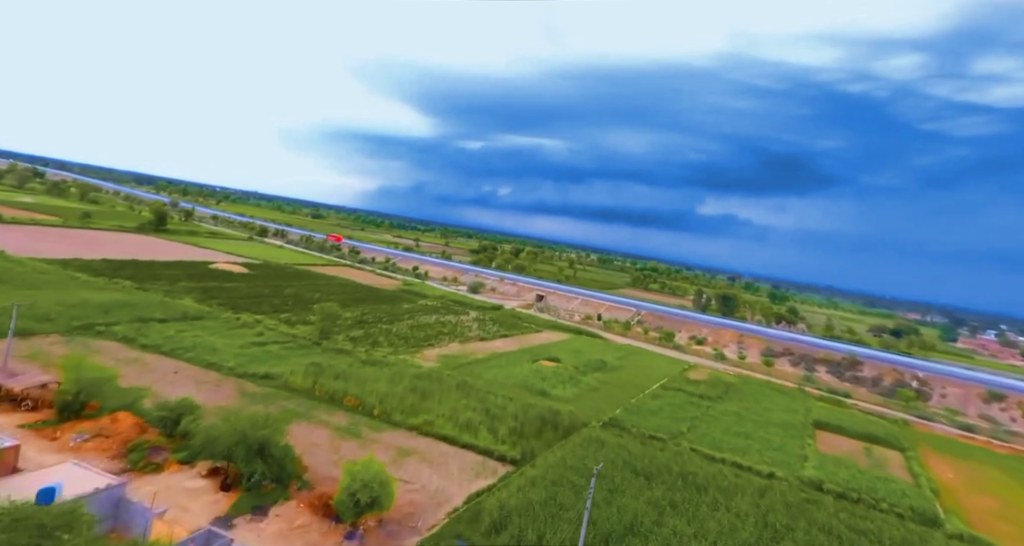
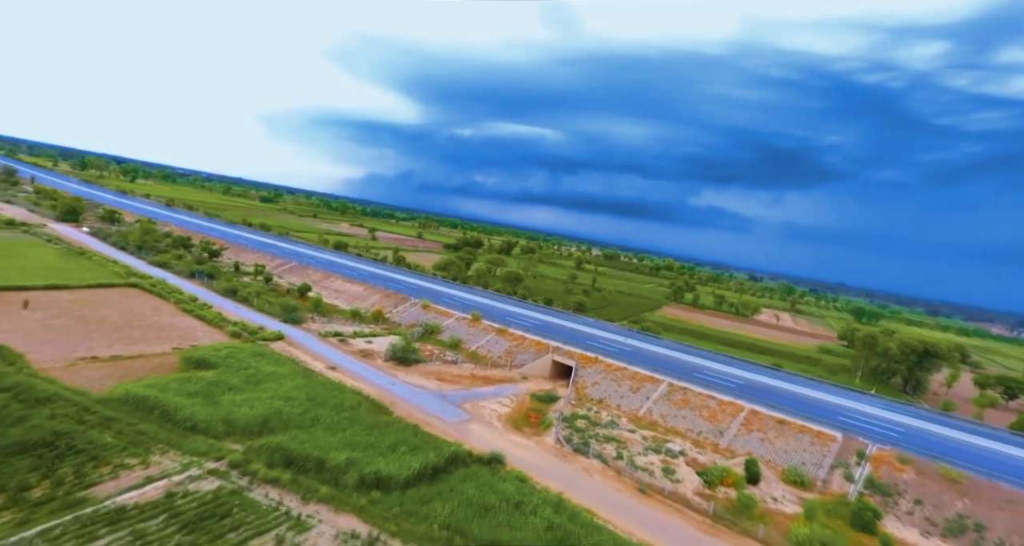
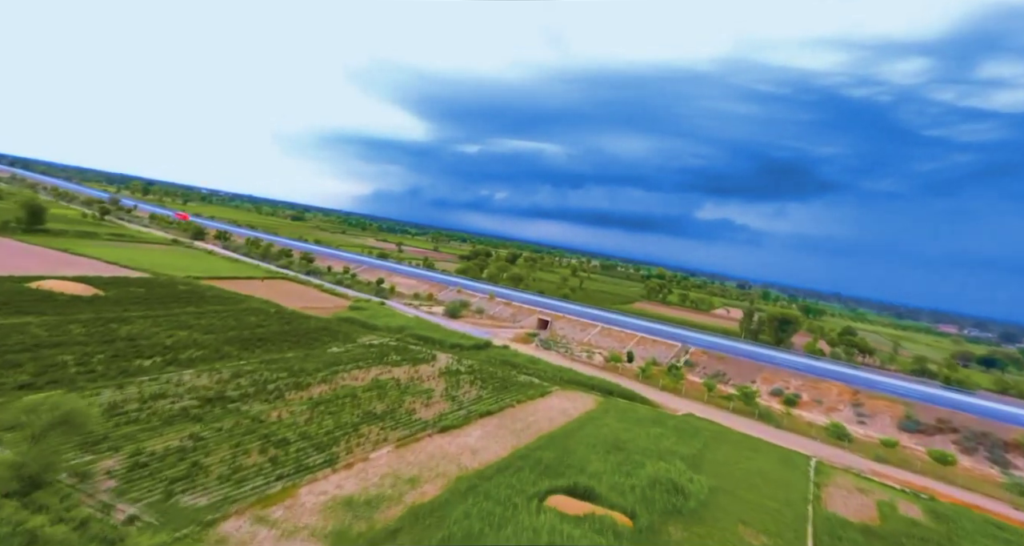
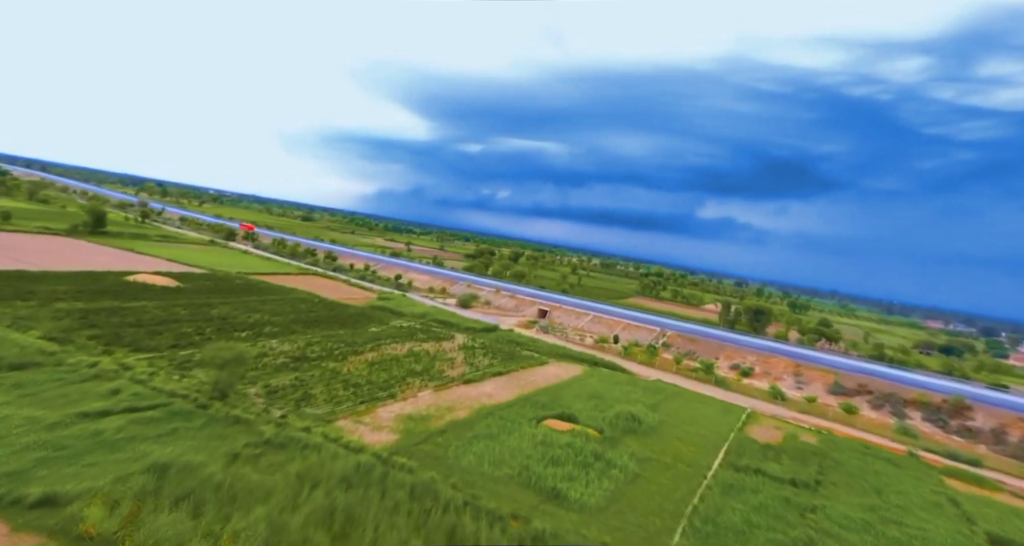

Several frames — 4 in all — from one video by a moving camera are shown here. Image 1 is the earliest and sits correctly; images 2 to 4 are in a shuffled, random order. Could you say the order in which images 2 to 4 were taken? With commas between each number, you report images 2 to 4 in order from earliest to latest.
4, 3, 2
